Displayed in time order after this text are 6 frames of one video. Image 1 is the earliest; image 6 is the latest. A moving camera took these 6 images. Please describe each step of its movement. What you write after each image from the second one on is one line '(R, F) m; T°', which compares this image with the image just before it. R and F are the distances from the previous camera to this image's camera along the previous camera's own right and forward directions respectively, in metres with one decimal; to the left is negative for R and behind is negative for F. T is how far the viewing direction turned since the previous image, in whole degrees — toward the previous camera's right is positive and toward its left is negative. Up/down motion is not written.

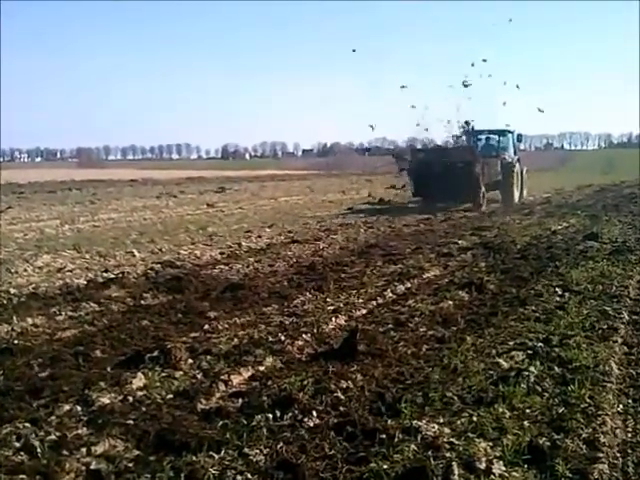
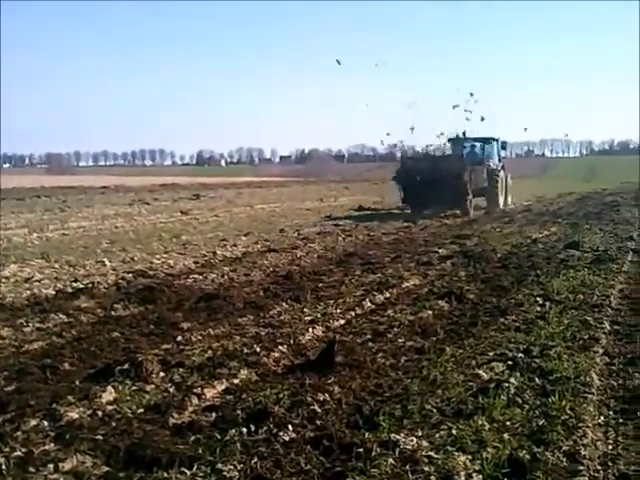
(0.0, +0.3) m; +1°
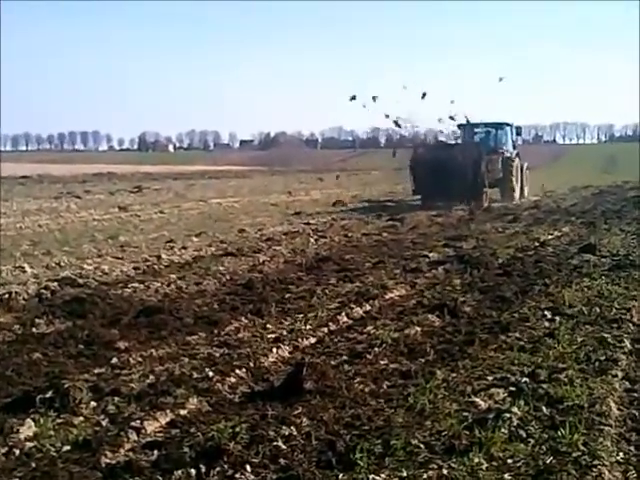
(+0.2, +2.3) m; 0°
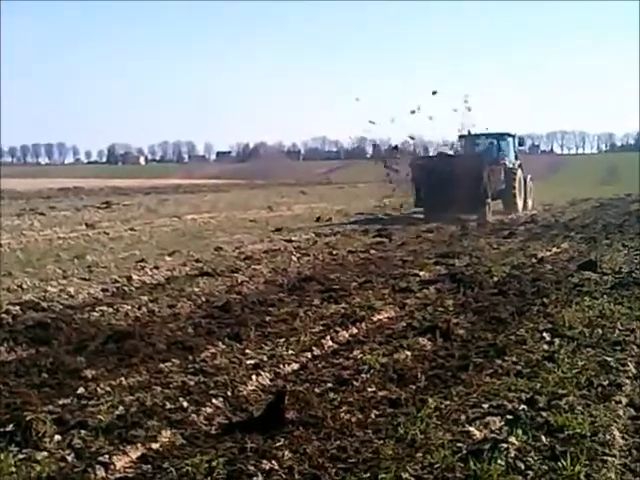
(0.0, +0.8) m; +1°
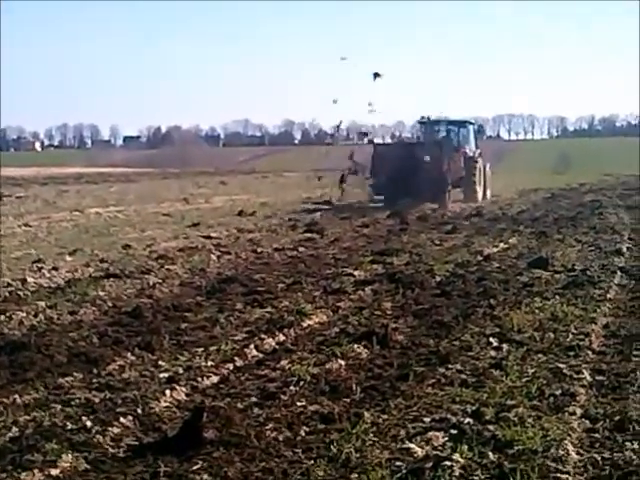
(0.0, +1.2) m; +3°
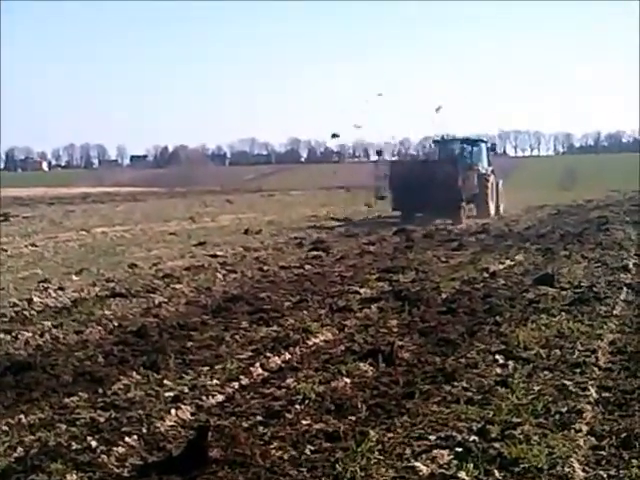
(+0.1, 0.0) m; -1°
